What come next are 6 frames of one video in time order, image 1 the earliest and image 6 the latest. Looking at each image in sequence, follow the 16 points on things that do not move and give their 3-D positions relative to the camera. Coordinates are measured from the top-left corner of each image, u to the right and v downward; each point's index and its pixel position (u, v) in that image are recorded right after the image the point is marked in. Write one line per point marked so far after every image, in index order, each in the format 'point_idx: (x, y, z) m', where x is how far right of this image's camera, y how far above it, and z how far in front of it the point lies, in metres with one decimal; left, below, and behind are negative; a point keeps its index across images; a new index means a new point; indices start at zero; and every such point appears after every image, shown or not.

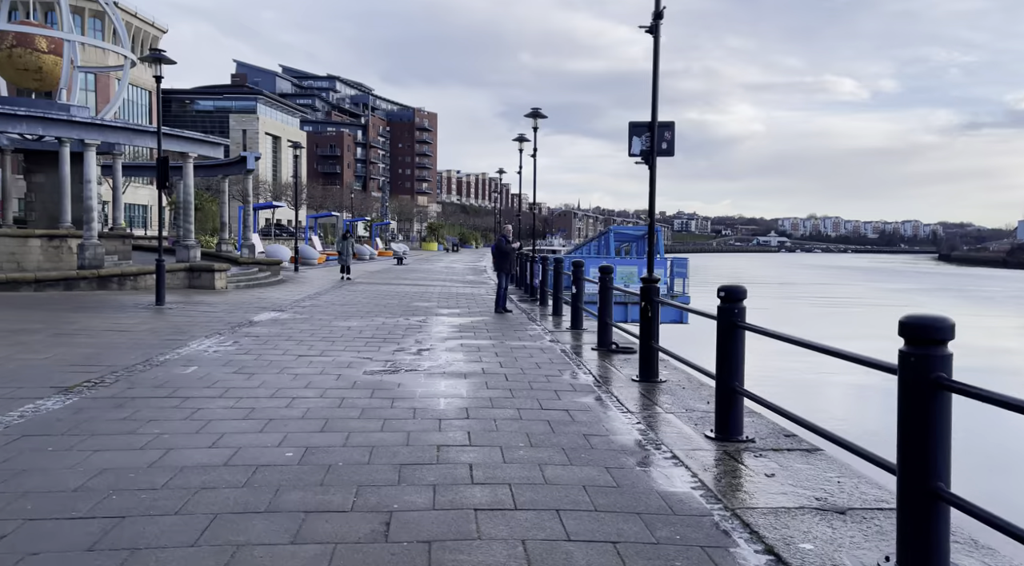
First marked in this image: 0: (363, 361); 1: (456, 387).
0: (-1.7, -0.9, +9.0) m
1: (-0.5, -1.0, +7.4) m
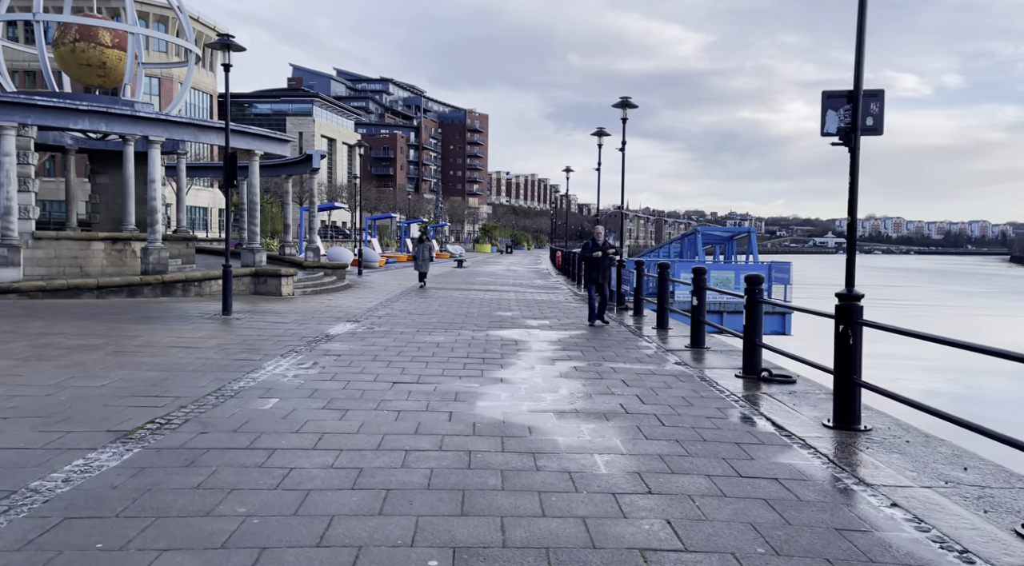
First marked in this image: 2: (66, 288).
0: (-0.4, -1.1, +7.5) m
1: (+0.7, -1.2, +5.8) m
2: (-9.1, -0.1, +15.5) m
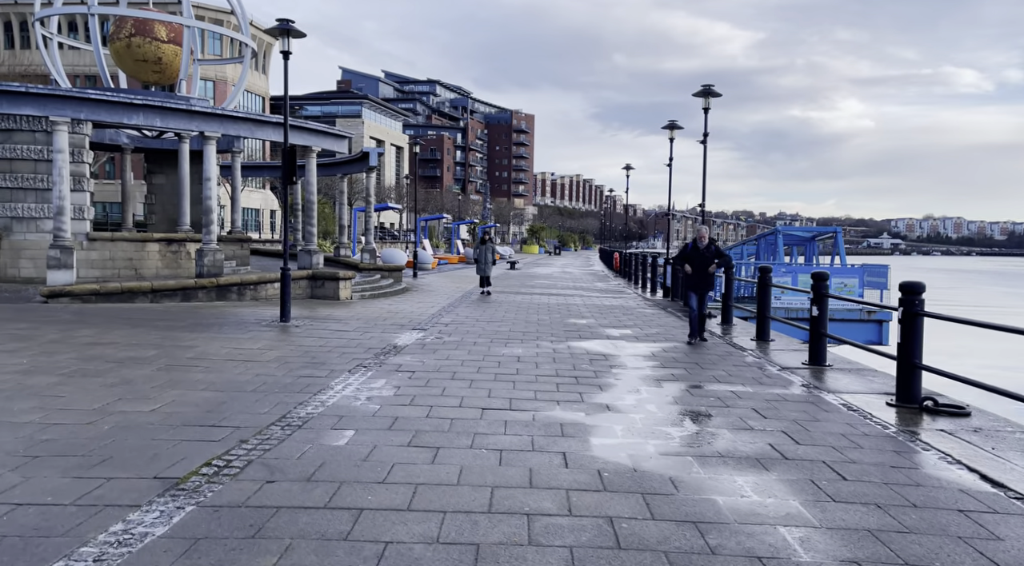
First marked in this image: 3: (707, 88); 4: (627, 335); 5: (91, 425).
0: (+0.6, -1.2, +6.3) m
1: (+1.6, -1.3, +4.5) m
2: (-7.6, -0.2, +14.8) m
3: (+4.3, +4.4, +17.0) m
4: (+1.9, -0.9, +12.9) m
5: (-3.3, -1.1, +6.0) m
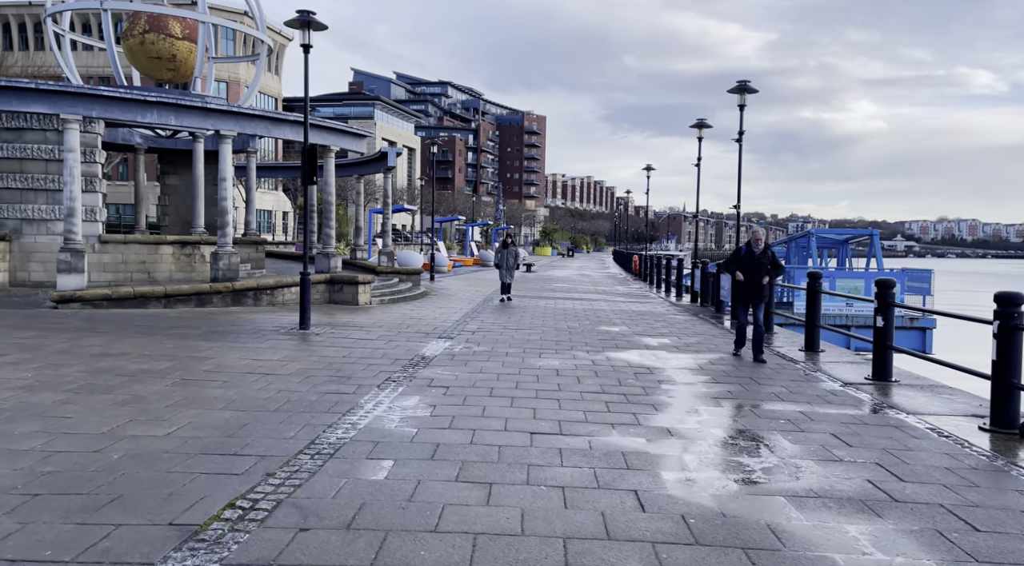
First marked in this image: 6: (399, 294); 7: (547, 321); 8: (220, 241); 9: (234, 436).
0: (+1.0, -1.3, +5.6) m
1: (+1.9, -1.3, +3.8) m
2: (-7.1, -0.3, +14.2) m
3: (+4.9, +4.2, +16.3) m
4: (+2.4, -1.0, +12.1) m
5: (-2.9, -1.2, +5.3) m
6: (-2.9, -0.3, +19.9) m
7: (+0.7, -0.8, +15.5) m
8: (-6.3, +0.9, +16.6) m
9: (-2.1, -1.2, +5.9) m
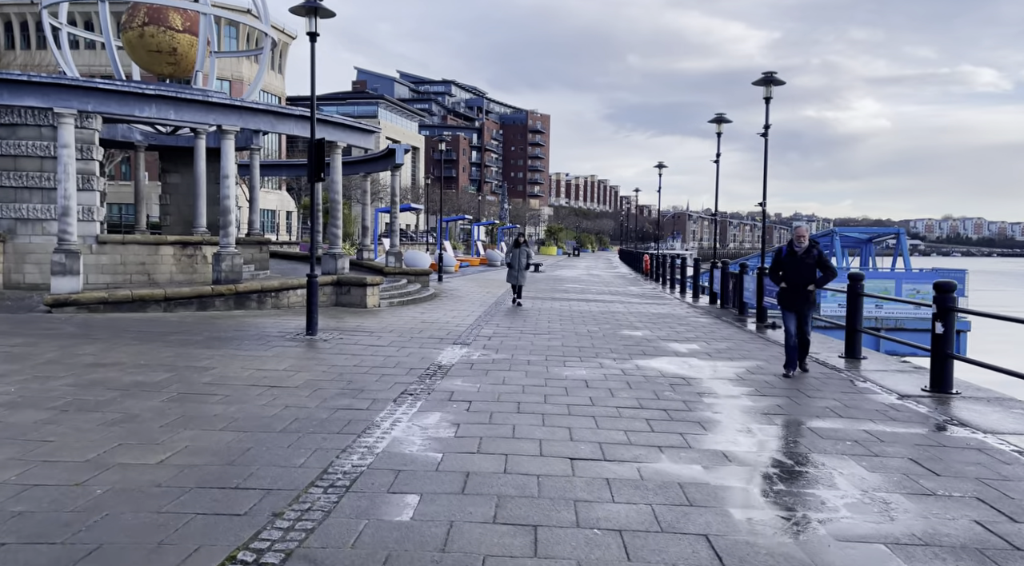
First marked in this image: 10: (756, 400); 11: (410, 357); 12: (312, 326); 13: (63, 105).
0: (+1.3, -1.3, +4.9) m
1: (+2.2, -1.4, +3.1) m
2: (-6.8, -0.3, +13.5) m
3: (+5.2, +4.2, +15.5) m
4: (+2.7, -1.0, +11.4) m
5: (-2.6, -1.2, +4.6) m
6: (-2.6, -0.3, +19.2) m
7: (+1.0, -0.8, +14.8) m
8: (-6.0, +0.9, +15.9) m
9: (-1.9, -1.2, +5.2) m
10: (+2.5, -1.2, +7.8) m
11: (-1.4, -1.0, +10.1) m
12: (-3.1, -0.7, +11.8) m
13: (-8.1, +3.2, +13.8) m
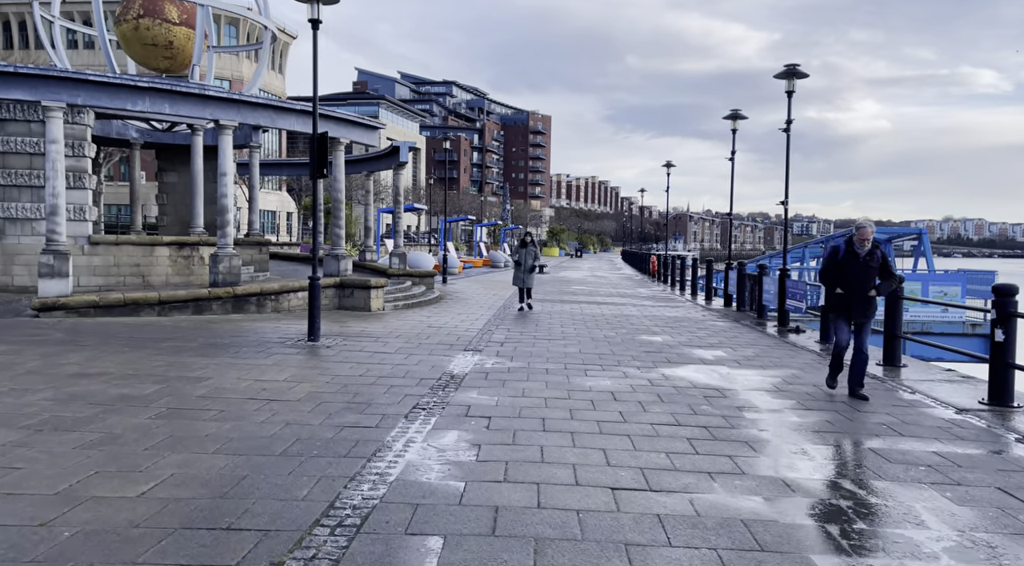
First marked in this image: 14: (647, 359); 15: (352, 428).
0: (+1.5, -1.3, +4.2) m
1: (+2.4, -1.4, +2.4) m
2: (-6.6, -0.3, +12.8) m
3: (+5.4, +4.2, +14.9) m
4: (+2.9, -1.1, +10.7) m
5: (-2.4, -1.3, +3.9) m
6: (-2.4, -0.4, +18.5) m
7: (+1.2, -0.9, +14.1) m
8: (-5.8, +0.8, +15.2) m
9: (-1.7, -1.3, +4.5) m
10: (+2.7, -1.2, +7.1) m
11: (-1.2, -1.0, +9.4) m
12: (-2.9, -0.7, +11.1) m
13: (-7.9, +3.2, +13.1) m
14: (+1.9, -1.0, +10.5) m
15: (-1.3, -1.2, +6.2) m
